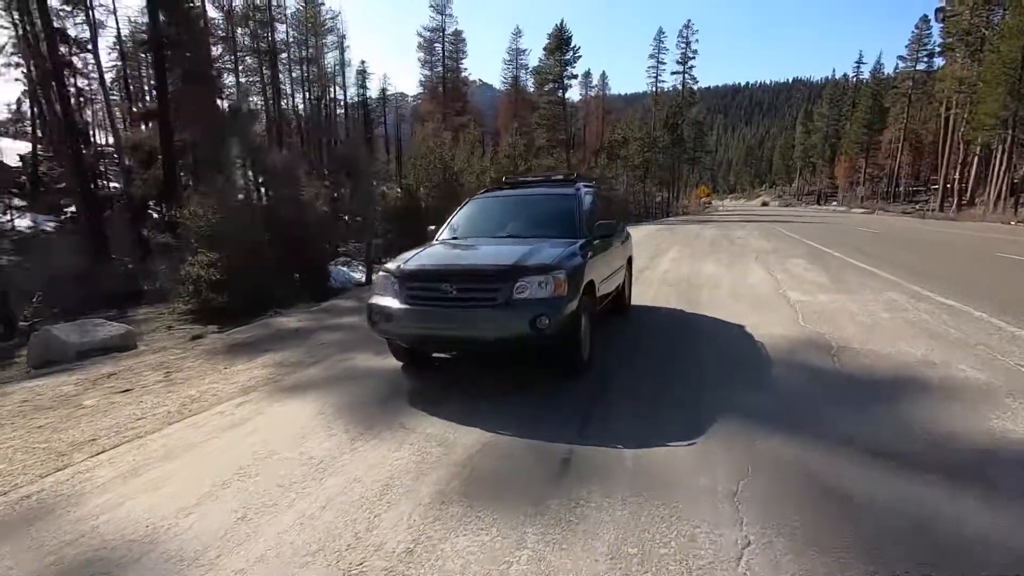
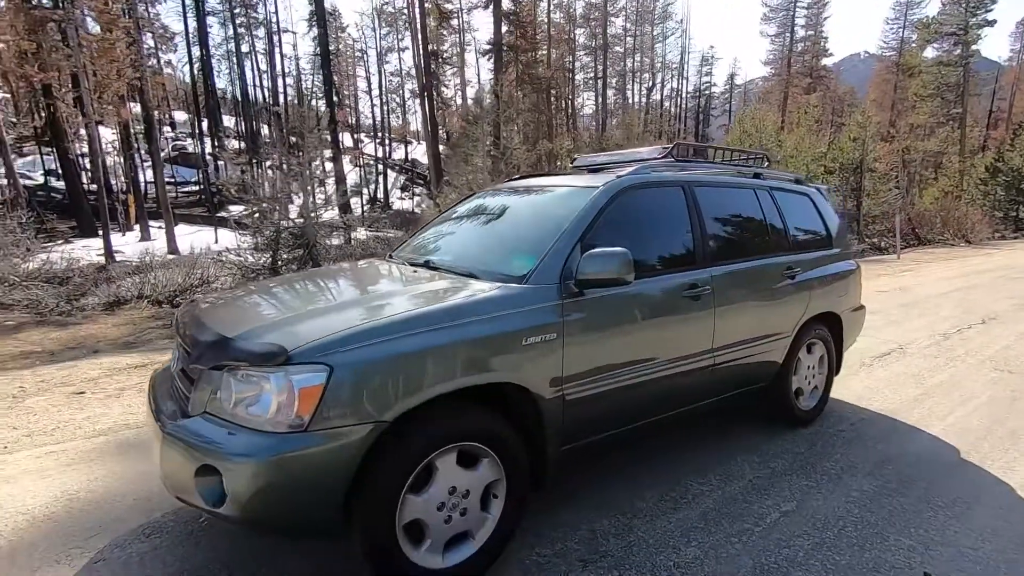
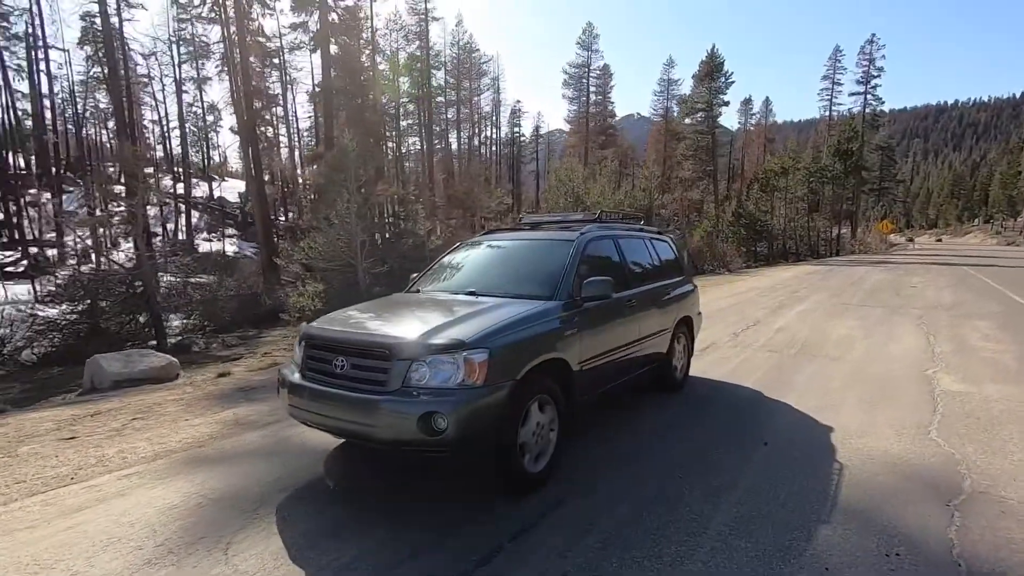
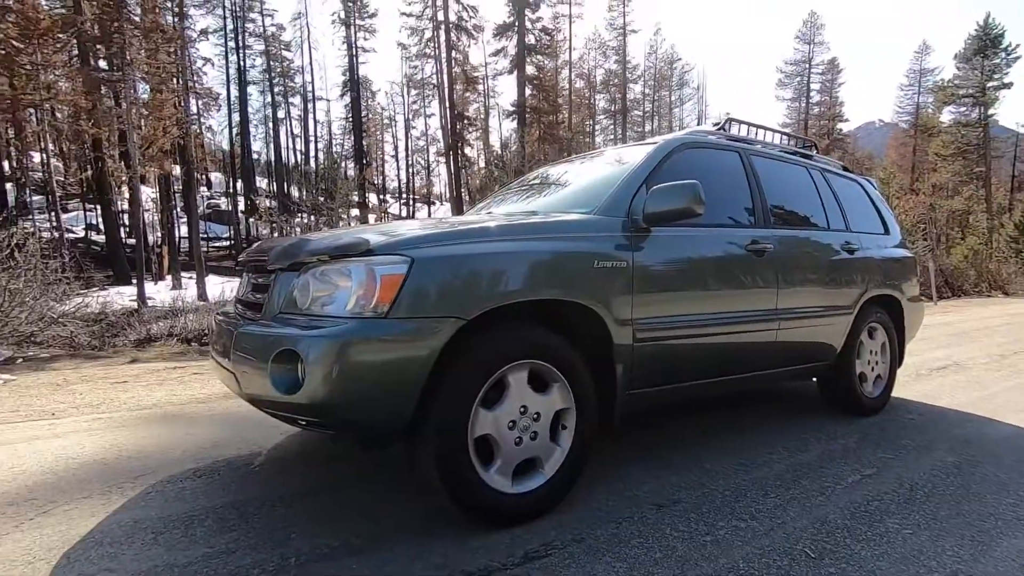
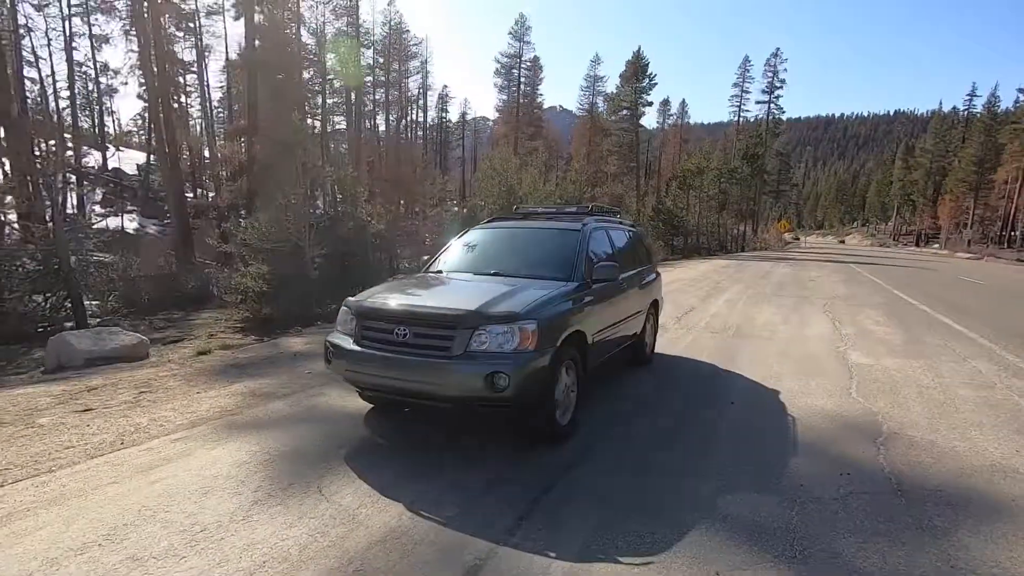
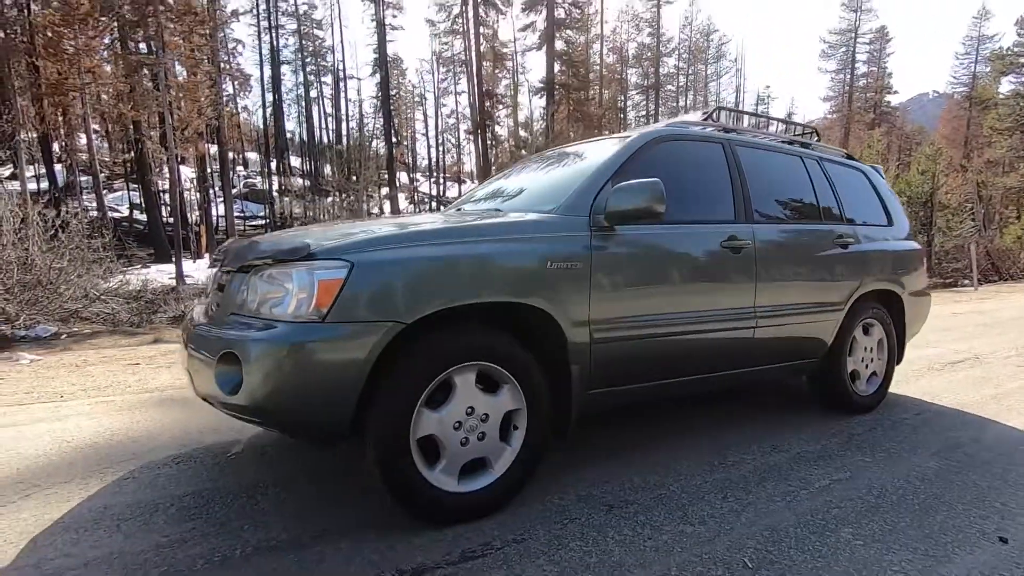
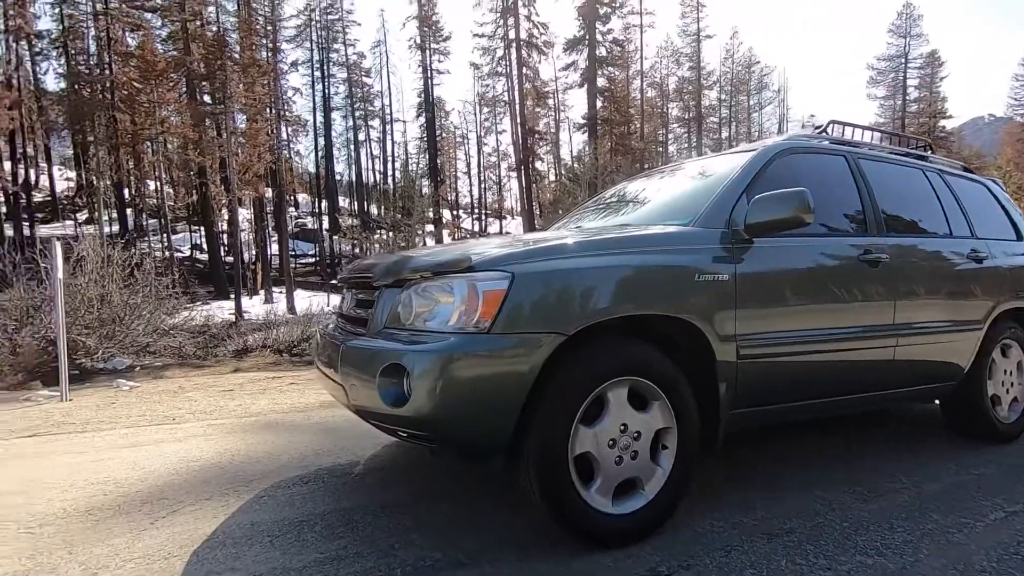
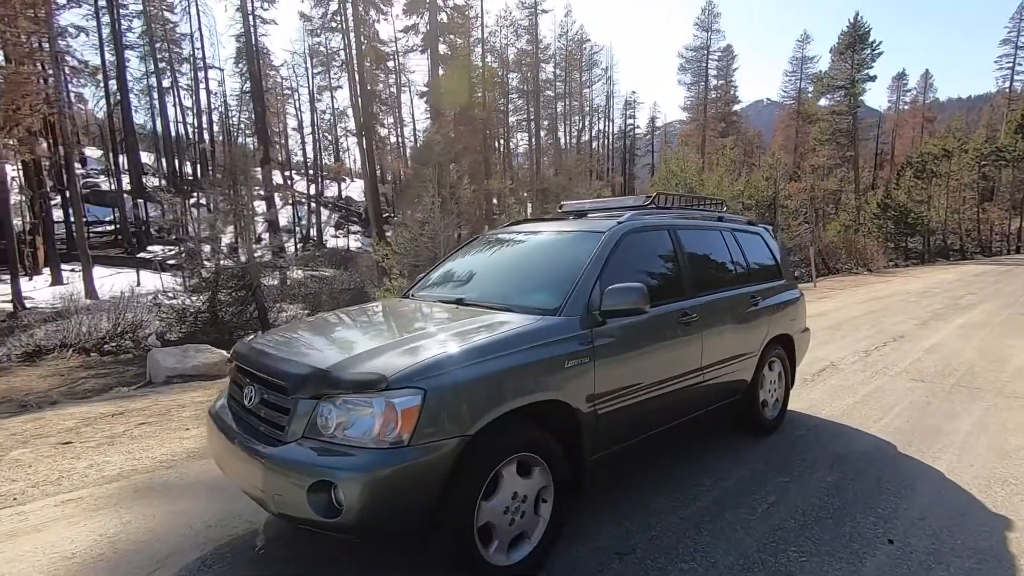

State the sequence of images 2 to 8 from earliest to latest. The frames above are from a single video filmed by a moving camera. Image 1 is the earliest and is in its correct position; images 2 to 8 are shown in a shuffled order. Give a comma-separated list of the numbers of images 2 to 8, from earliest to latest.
5, 3, 8, 2, 6, 4, 7
